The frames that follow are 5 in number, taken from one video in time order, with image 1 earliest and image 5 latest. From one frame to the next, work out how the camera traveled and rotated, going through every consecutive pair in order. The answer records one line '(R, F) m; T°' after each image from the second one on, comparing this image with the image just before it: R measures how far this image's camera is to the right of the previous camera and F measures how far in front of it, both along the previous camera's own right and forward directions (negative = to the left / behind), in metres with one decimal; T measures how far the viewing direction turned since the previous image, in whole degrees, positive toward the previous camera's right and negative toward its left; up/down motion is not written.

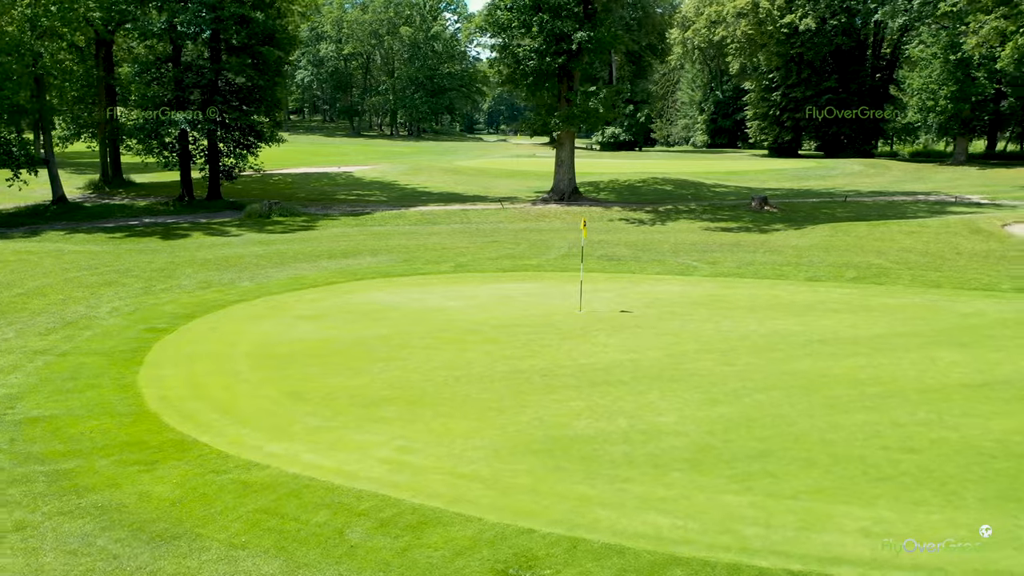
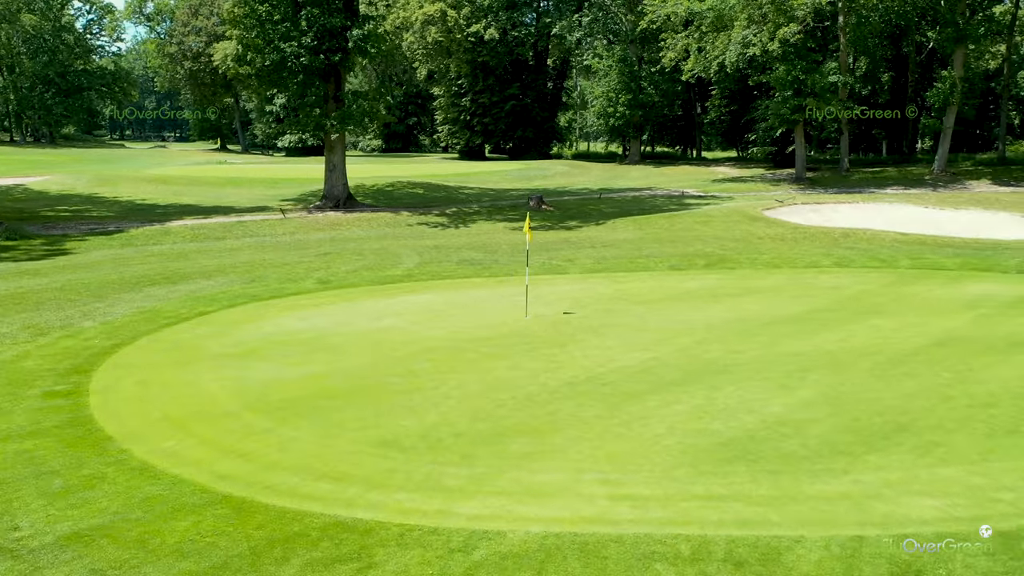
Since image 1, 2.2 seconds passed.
(-4.3, +1.7) m; +25°
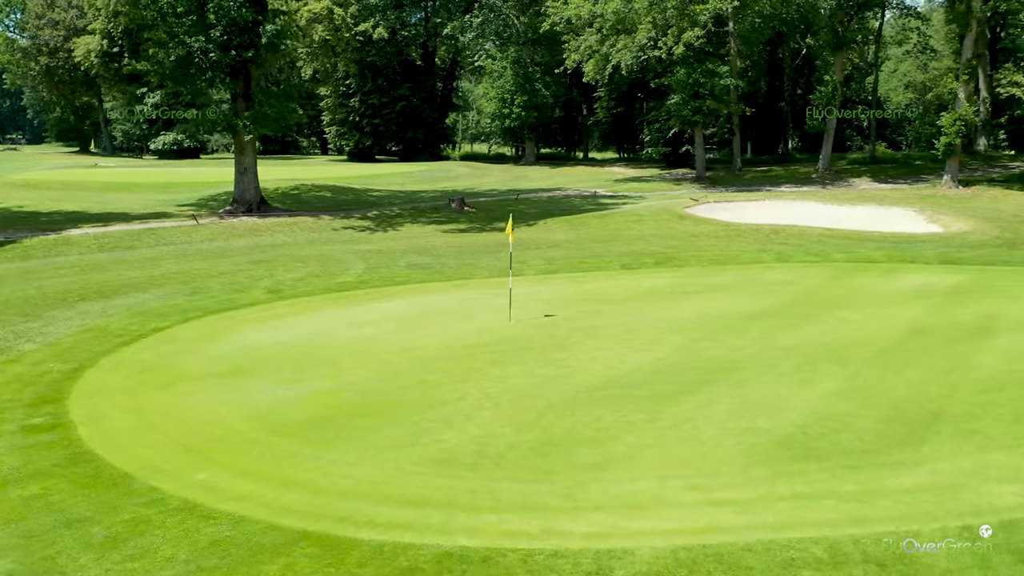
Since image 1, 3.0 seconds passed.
(-1.6, +0.5) m; +9°
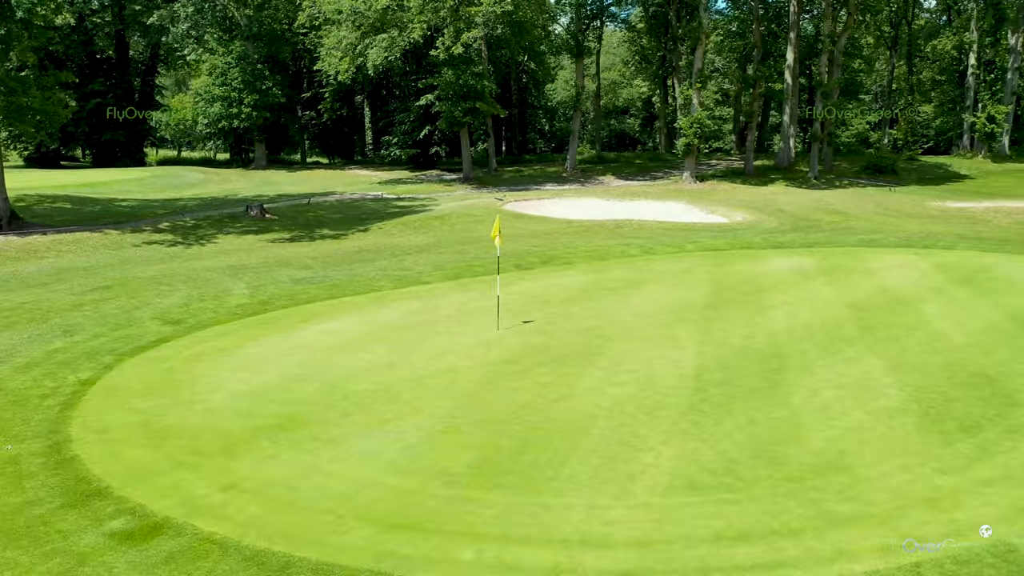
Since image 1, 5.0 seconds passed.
(-4.1, +1.7) m; +22°
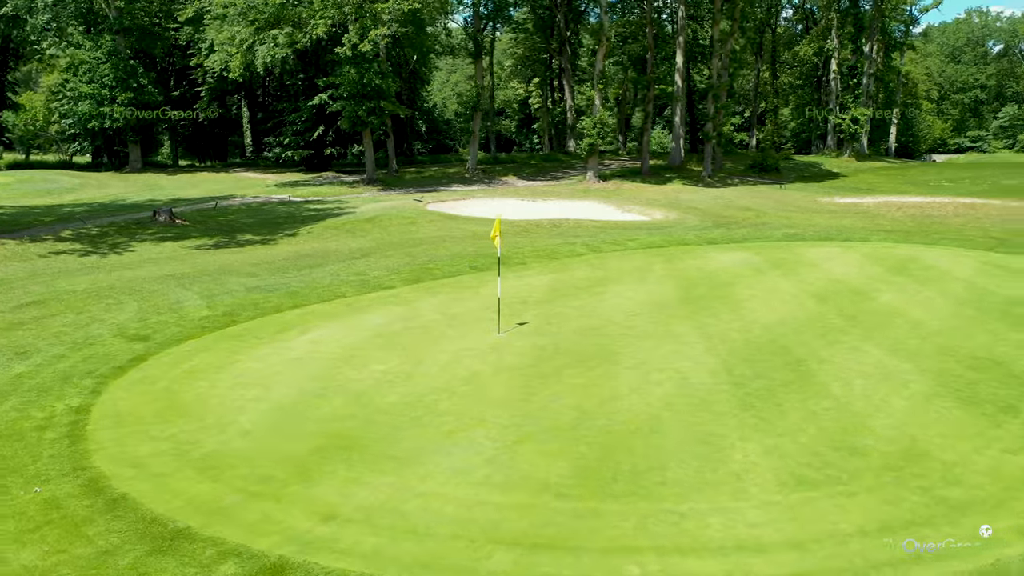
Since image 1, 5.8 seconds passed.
(-1.7, +0.5) m; +9°
